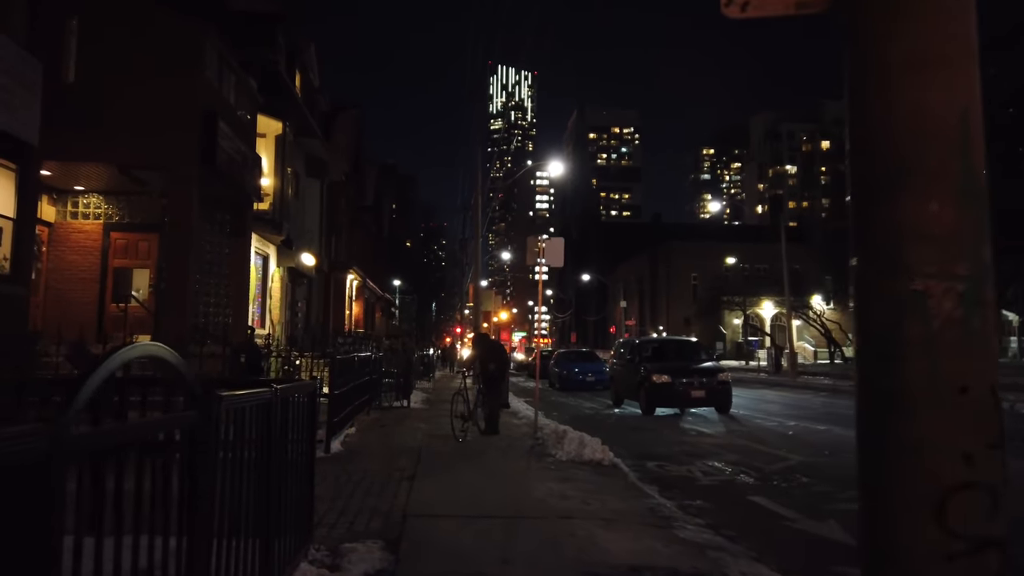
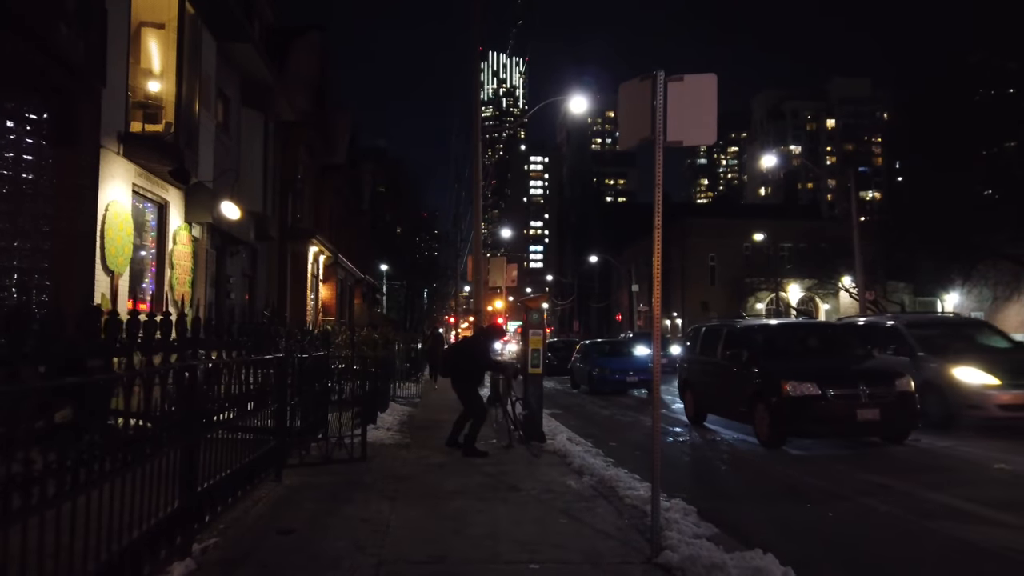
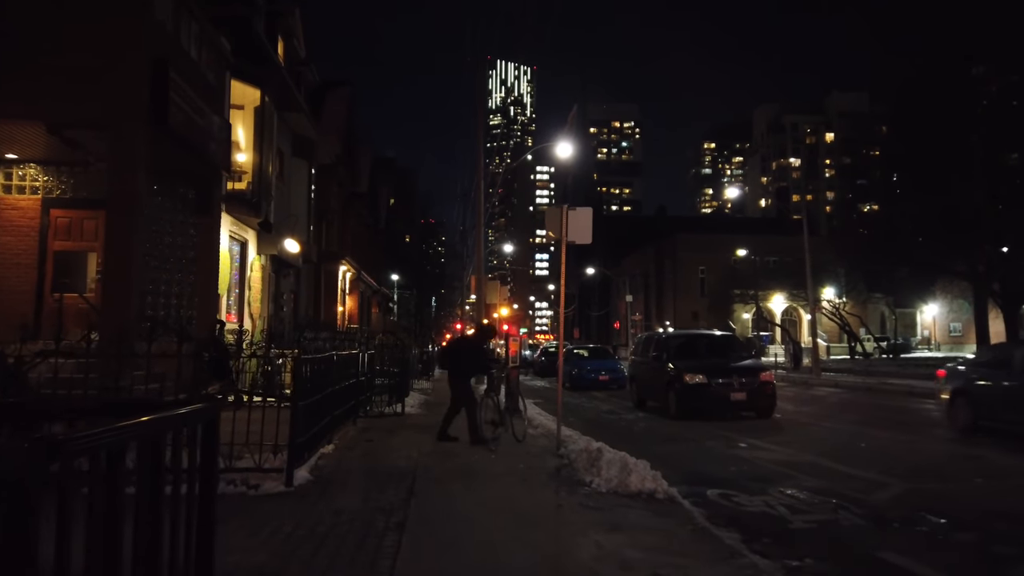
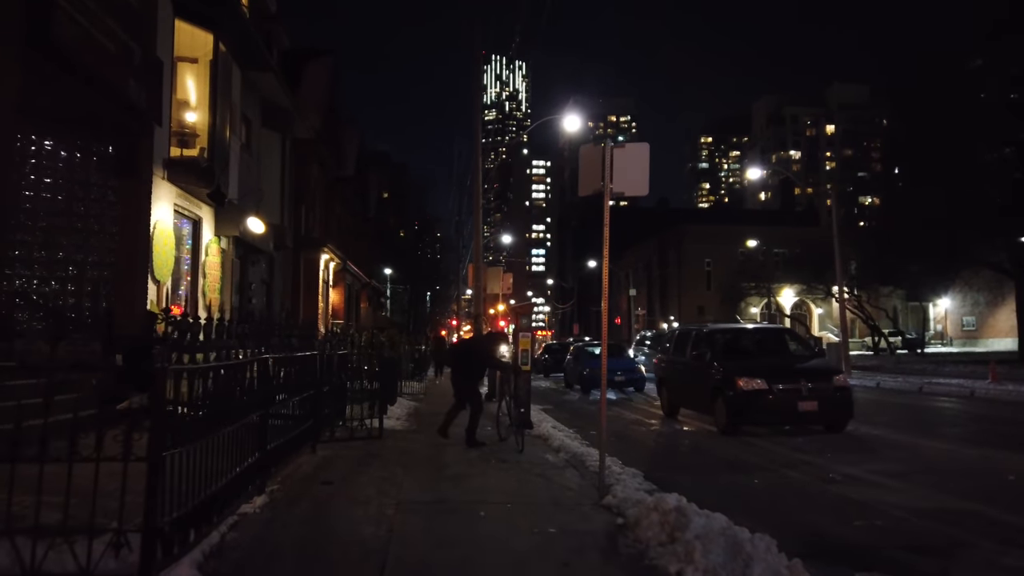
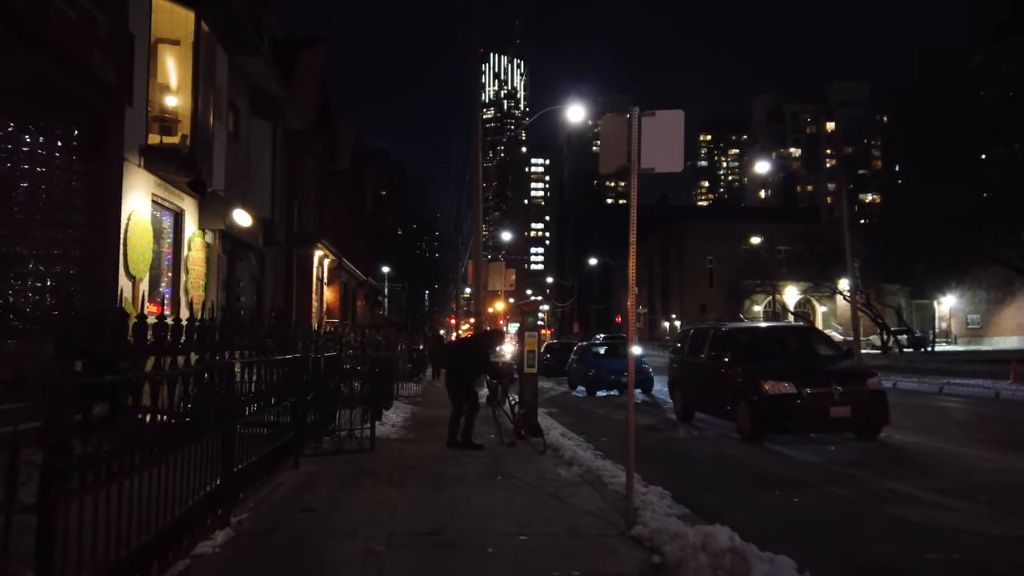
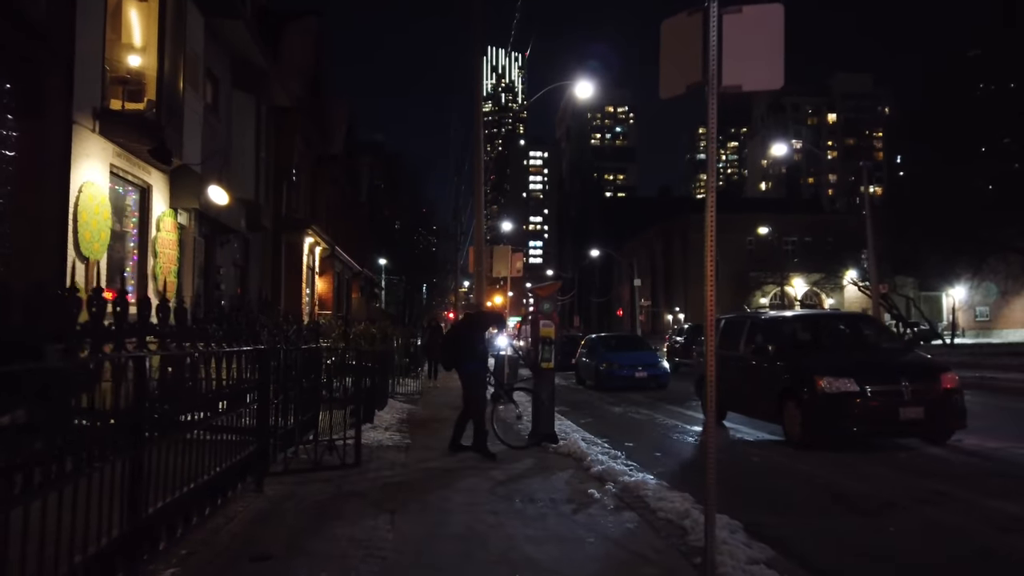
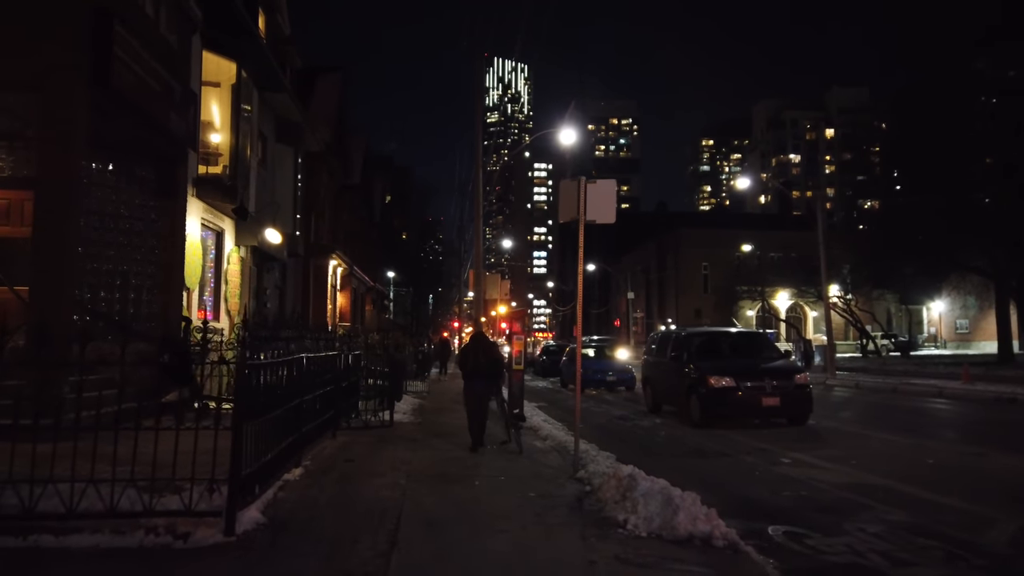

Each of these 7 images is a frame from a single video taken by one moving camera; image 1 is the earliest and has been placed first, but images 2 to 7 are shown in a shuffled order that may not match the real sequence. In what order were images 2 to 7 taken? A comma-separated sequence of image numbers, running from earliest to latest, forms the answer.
3, 7, 4, 5, 2, 6
